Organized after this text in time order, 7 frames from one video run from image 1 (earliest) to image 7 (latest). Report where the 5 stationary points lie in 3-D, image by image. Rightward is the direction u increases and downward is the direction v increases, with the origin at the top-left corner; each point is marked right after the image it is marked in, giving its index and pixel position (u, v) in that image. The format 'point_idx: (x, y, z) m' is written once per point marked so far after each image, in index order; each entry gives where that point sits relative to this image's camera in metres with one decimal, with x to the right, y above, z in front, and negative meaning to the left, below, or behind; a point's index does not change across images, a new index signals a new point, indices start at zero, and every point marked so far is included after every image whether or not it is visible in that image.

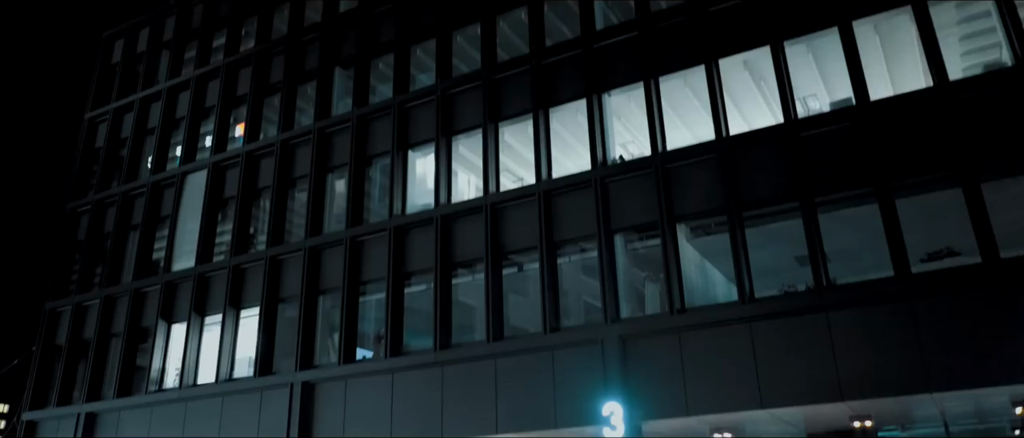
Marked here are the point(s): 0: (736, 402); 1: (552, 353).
0: (+3.8, -3.1, +14.6) m
1: (+0.8, -2.6, +16.8) m
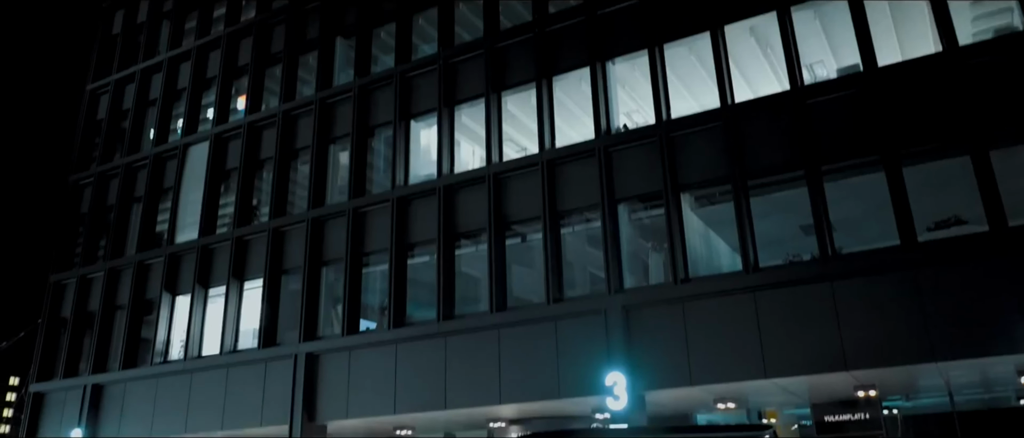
0: (+3.9, -2.6, +14.6) m
1: (+0.8, -2.0, +16.8) m
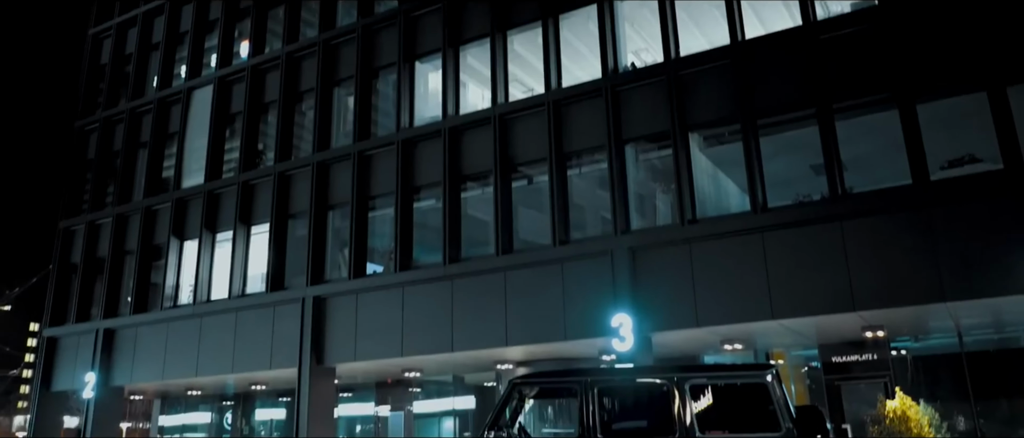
0: (+4.0, -1.6, +14.5) m
1: (+1.0, -0.9, +16.7) m
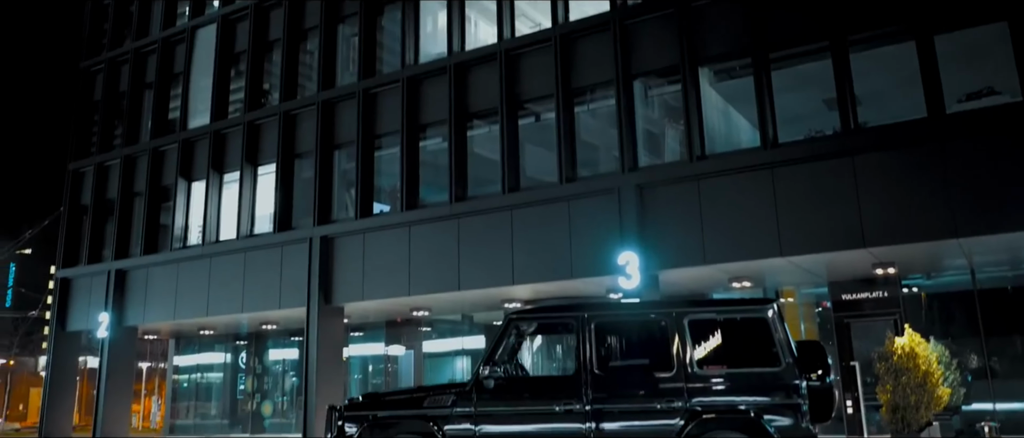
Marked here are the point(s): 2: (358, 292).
0: (+4.0, -0.5, +14.3) m
1: (+1.1, +0.3, +16.5) m
2: (-3.4, -1.6, +19.2) m
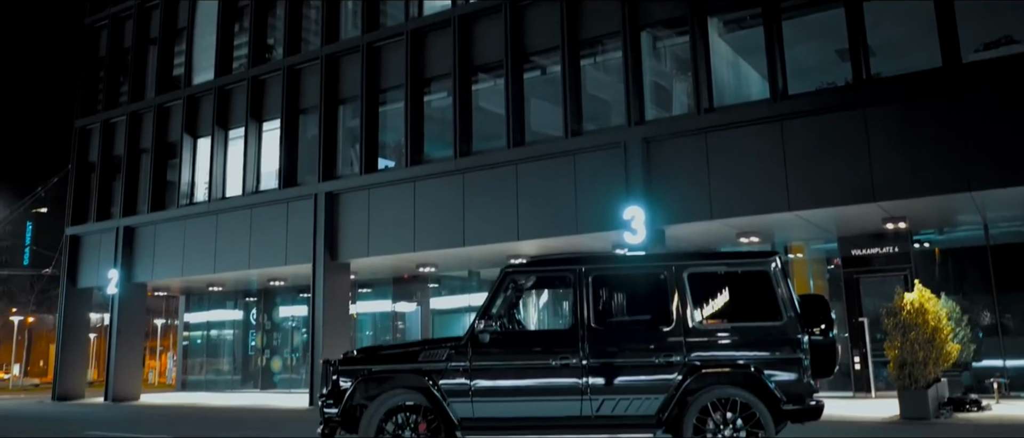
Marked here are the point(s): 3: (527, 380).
0: (+4.1, +0.2, +14.1) m
1: (+1.2, +1.2, +16.3) m
2: (-3.3, -0.7, +19.1) m
3: (+0.1, -1.3, +7.1) m
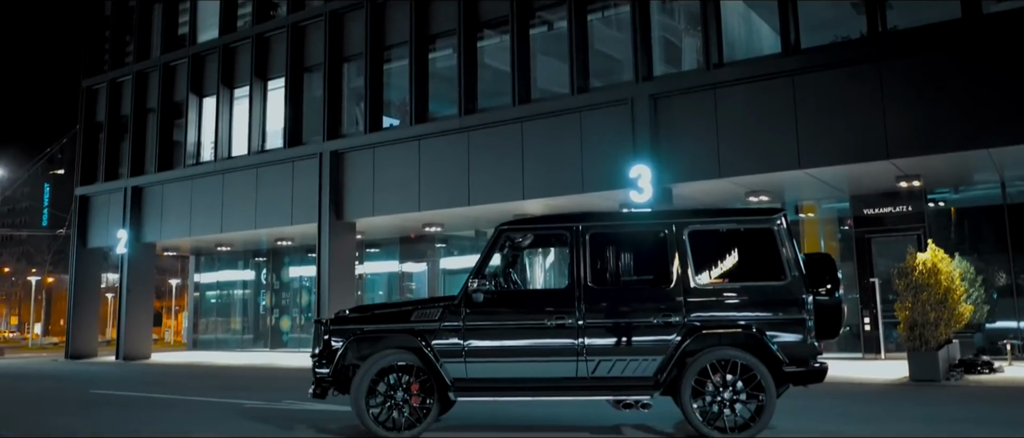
0: (+4.2, +0.9, +13.8) m
1: (+1.3, +1.9, +16.0) m
2: (-3.1, +0.2, +19.0) m
3: (+0.1, -1.0, +7.0) m
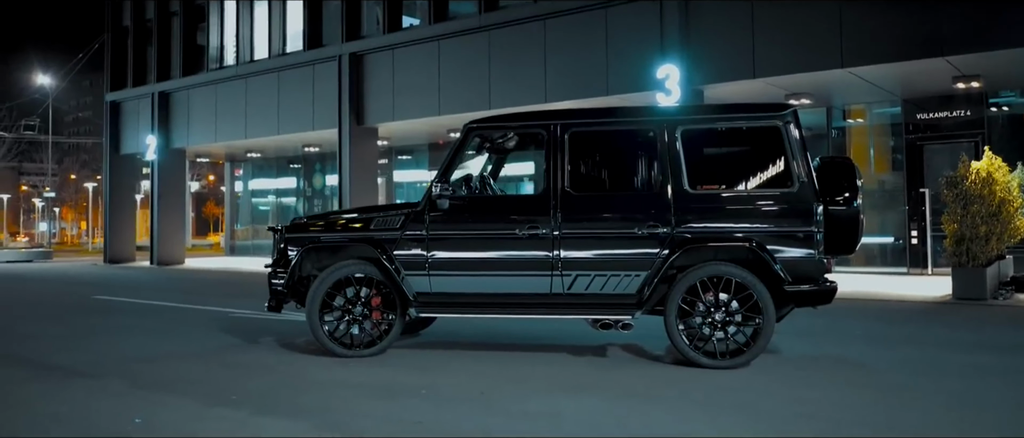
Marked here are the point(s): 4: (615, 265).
0: (+4.4, +2.3, +12.5) m
1: (+1.6, +3.6, +14.8) m
2: (-2.6, +2.3, +18.2) m
3: (-0.1, -0.2, +6.2) m
4: (+0.8, -0.3, +6.1) m
